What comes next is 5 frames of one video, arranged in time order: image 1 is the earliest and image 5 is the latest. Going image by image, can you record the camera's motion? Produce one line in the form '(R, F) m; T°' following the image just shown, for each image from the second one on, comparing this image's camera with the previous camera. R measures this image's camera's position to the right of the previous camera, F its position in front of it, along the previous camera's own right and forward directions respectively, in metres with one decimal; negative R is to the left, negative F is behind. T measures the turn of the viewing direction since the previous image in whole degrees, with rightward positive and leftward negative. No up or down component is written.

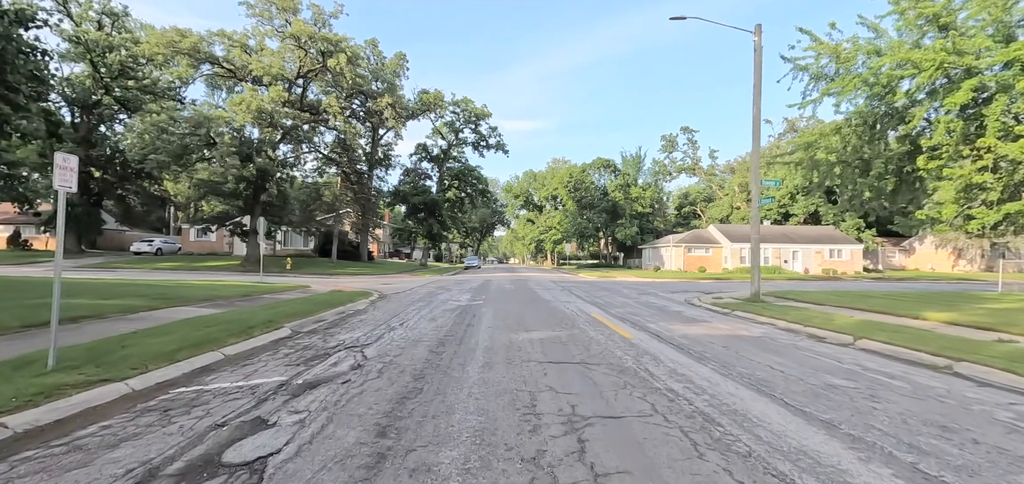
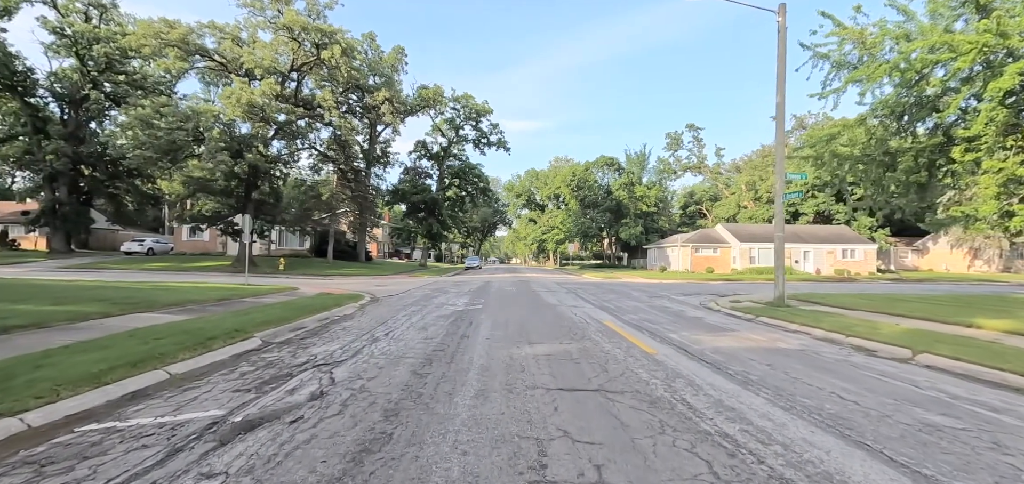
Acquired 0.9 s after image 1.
(0.0, +1.2) m; 0°
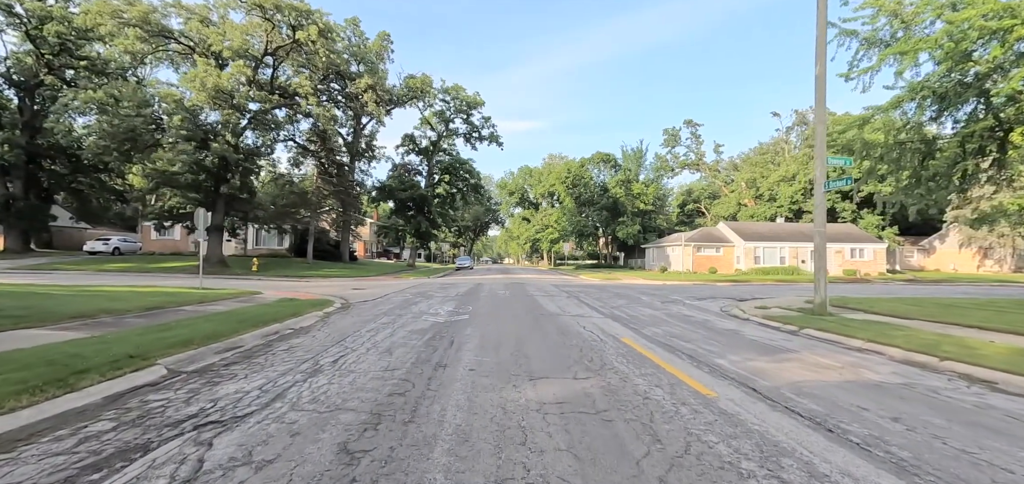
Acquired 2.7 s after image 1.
(0.0, +2.1) m; +1°
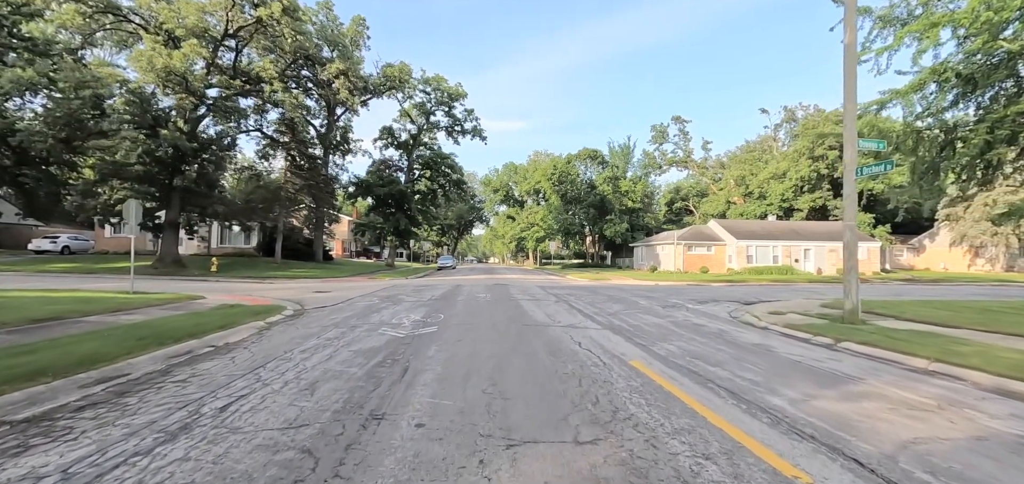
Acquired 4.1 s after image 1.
(+0.1, +1.8) m; +2°
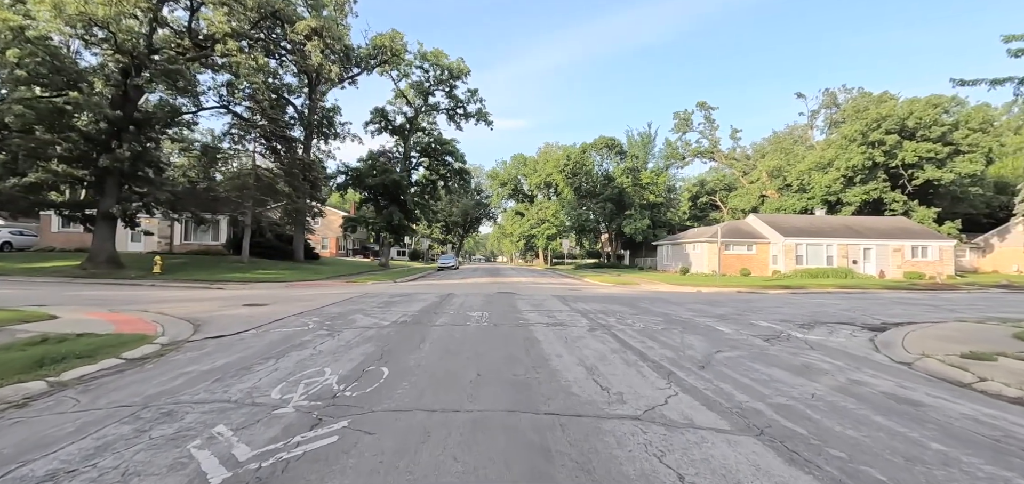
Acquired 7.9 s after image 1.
(0.0, +4.9) m; -1°
